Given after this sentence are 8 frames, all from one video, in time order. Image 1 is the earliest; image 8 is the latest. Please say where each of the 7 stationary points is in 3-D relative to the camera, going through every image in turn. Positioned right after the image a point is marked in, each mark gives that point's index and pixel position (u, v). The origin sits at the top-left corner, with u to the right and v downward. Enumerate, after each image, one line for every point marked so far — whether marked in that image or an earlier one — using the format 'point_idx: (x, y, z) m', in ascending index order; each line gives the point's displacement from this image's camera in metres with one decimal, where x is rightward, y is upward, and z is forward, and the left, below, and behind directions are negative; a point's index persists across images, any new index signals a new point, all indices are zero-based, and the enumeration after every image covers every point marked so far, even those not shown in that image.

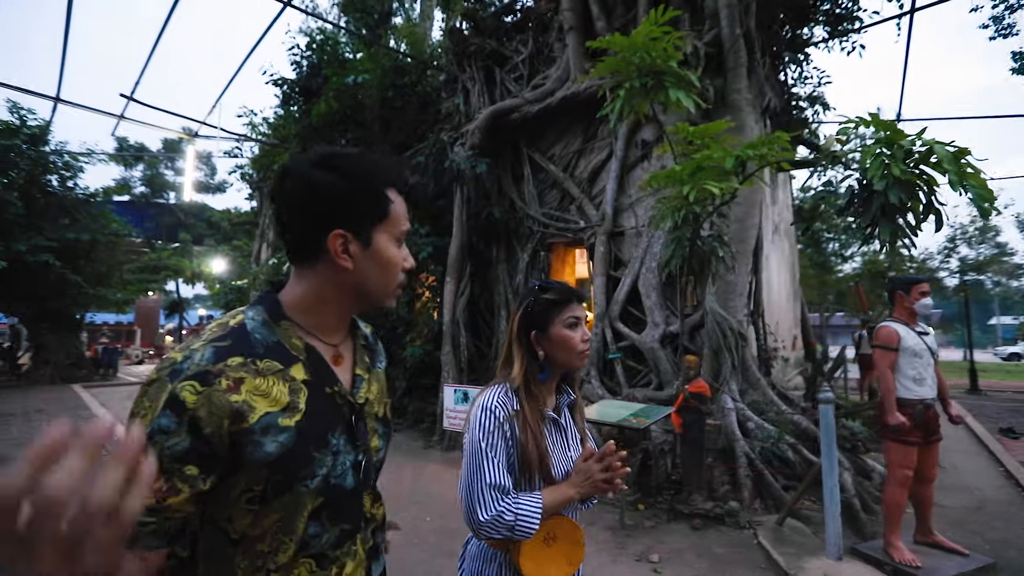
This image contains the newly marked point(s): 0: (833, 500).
0: (+2.1, -1.4, +3.6) m
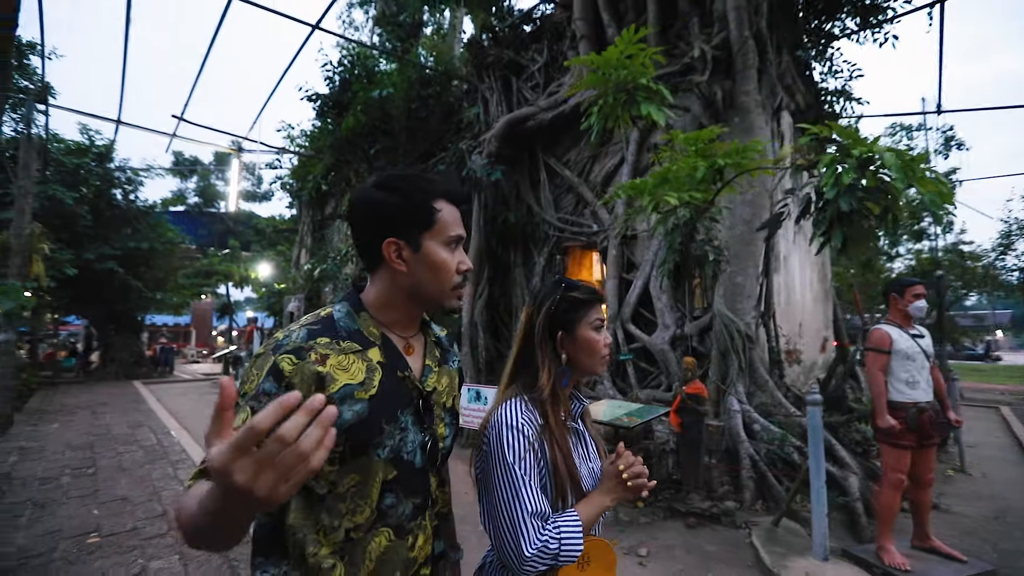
0: (+2.0, -1.4, +3.7) m
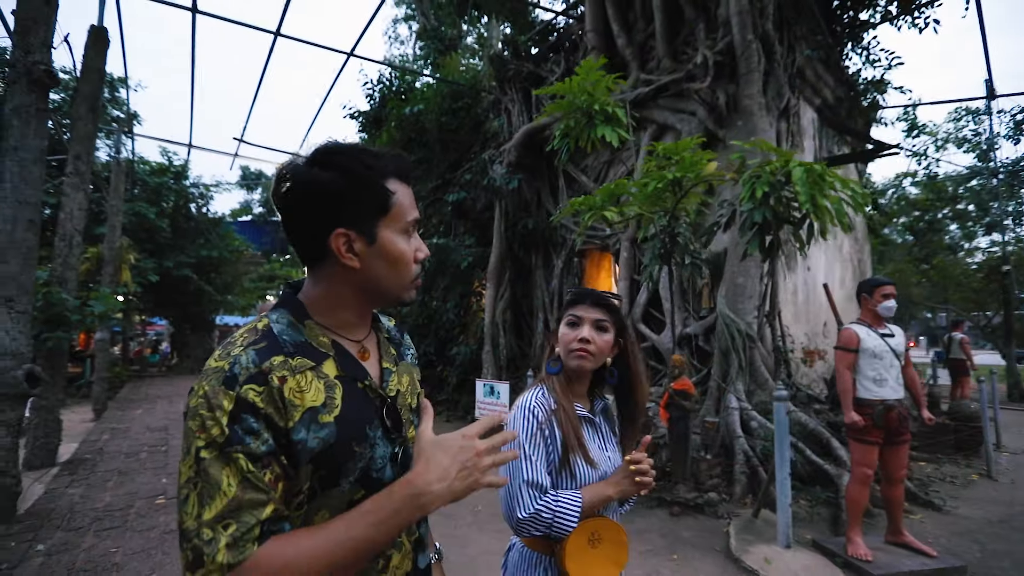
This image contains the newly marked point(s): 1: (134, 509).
0: (+1.9, -1.4, +3.8) m
1: (-3.4, -2.0, +5.0) m
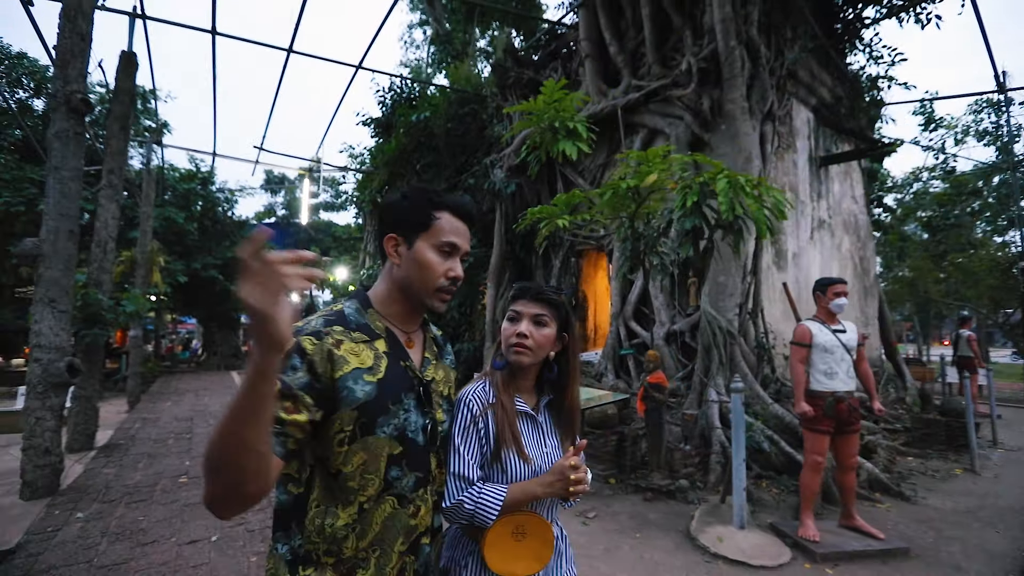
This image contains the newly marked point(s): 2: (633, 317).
0: (+1.7, -1.4, +4.1) m
1: (-3.5, -2.0, +5.5) m
2: (+1.5, -0.4, +7.0) m
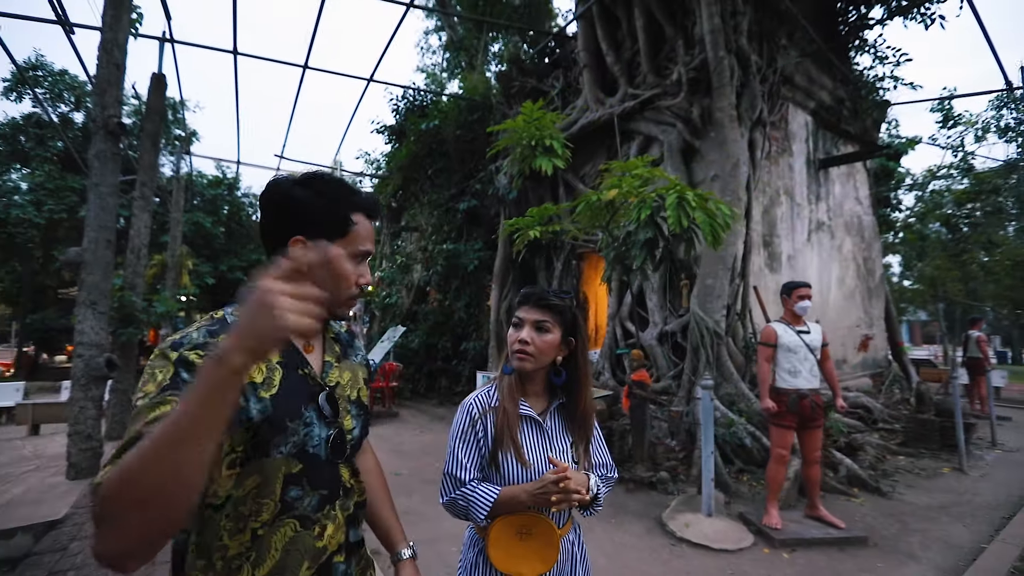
0: (+1.6, -1.4, +4.4) m
1: (-3.6, -2.0, +6.1) m
2: (+1.5, -0.4, +7.3) m
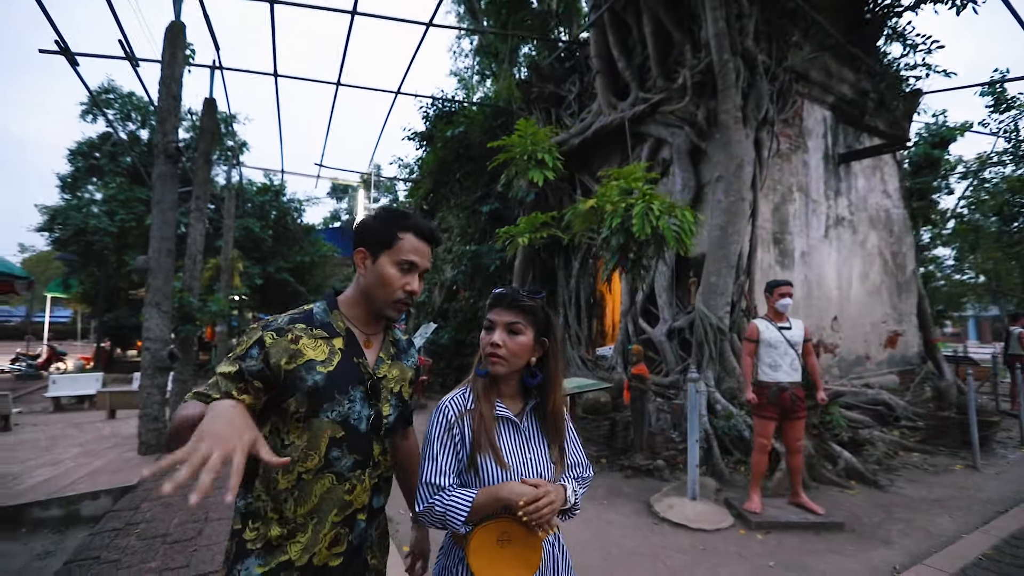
0: (+1.5, -1.4, +4.7) m
1: (-3.5, -2.1, +6.8) m
2: (+1.8, -0.3, +7.5) m
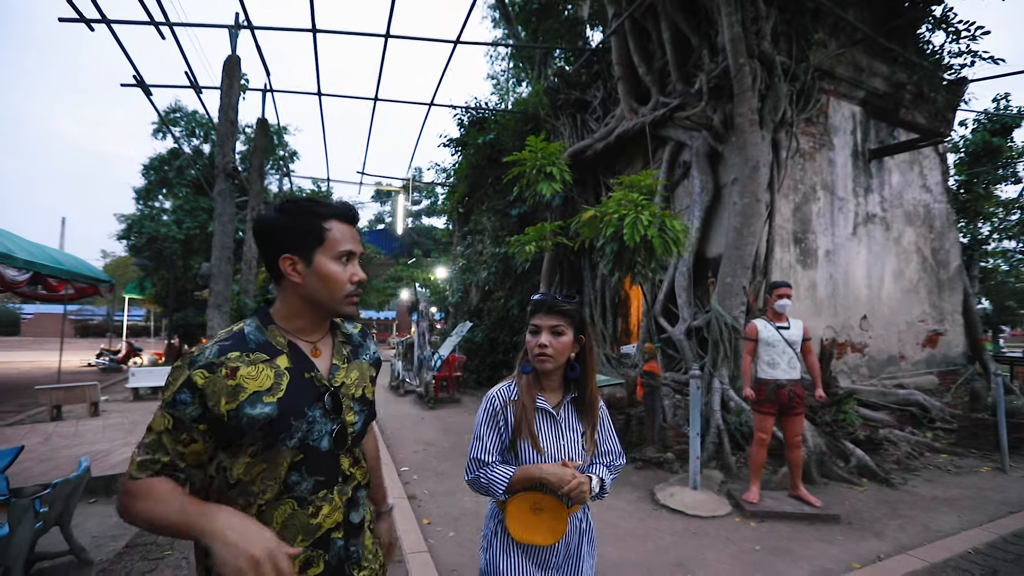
0: (+1.6, -1.4, +4.9) m
1: (-3.2, -2.1, +7.5) m
2: (+2.1, -0.3, +7.7) m
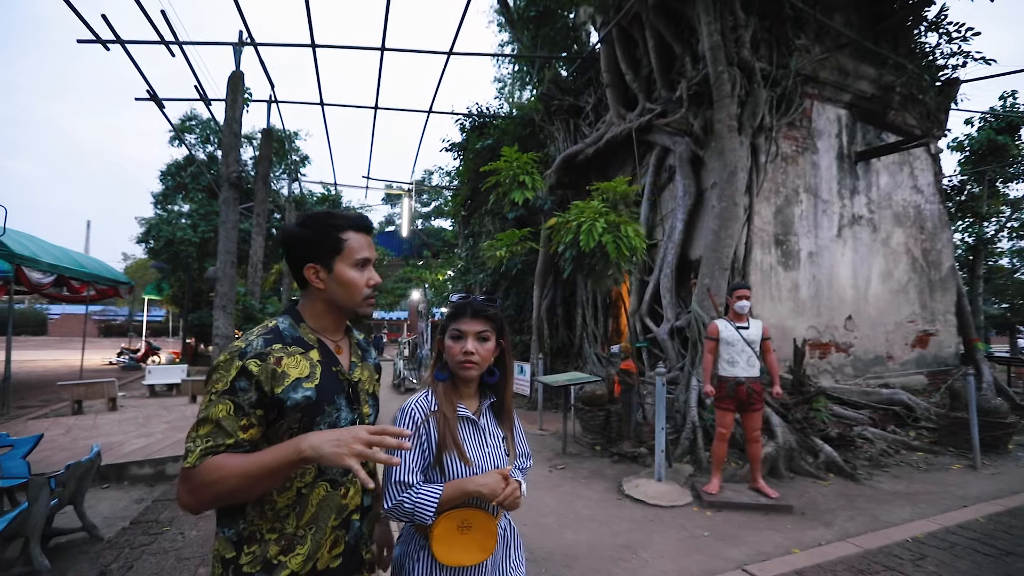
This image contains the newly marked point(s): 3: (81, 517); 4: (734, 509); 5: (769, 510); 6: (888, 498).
0: (+1.4, -1.4, +5.1) m
1: (-3.3, -2.1, +7.9) m
2: (+2.0, -0.4, +8.0) m
3: (-3.3, -1.7, +4.2) m
4: (+1.9, -1.9, +4.6) m
5: (+2.2, -1.9, +4.6) m
6: (+3.5, -1.9, +5.1) m
